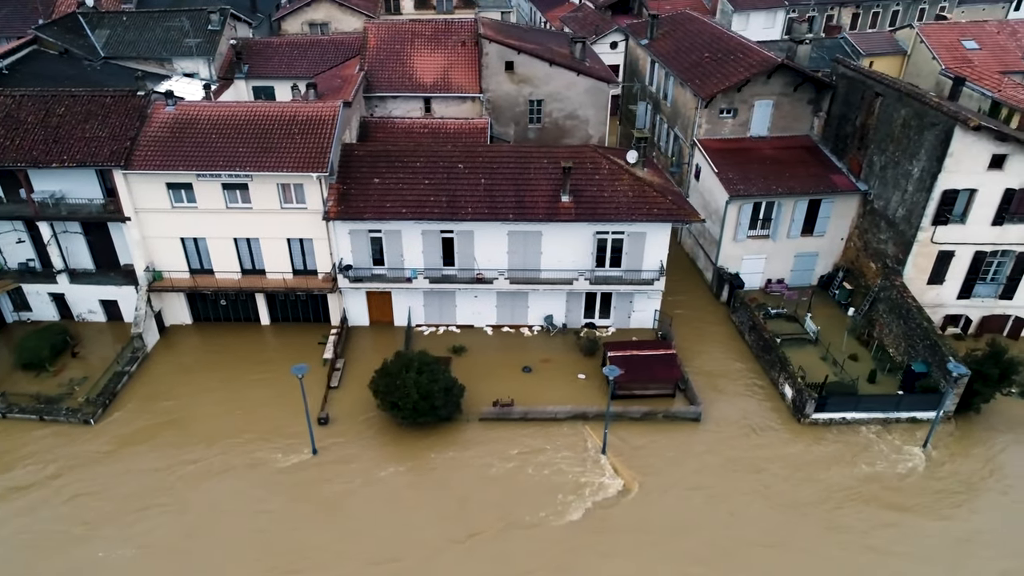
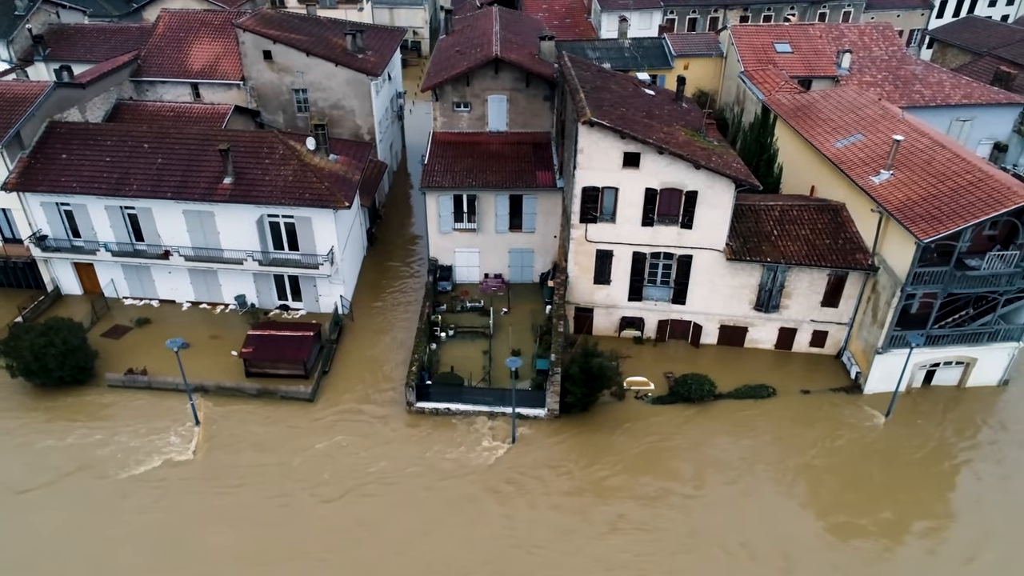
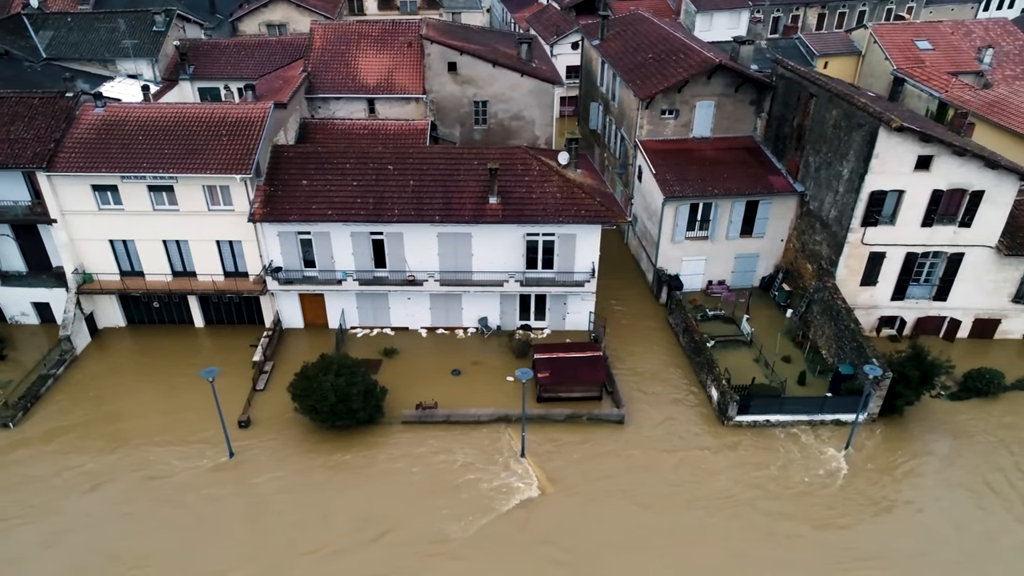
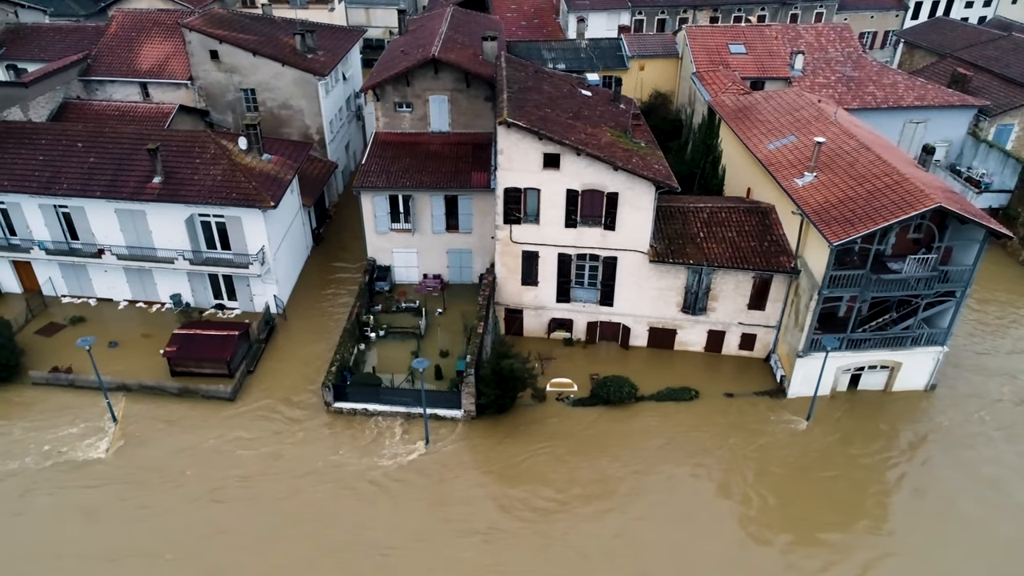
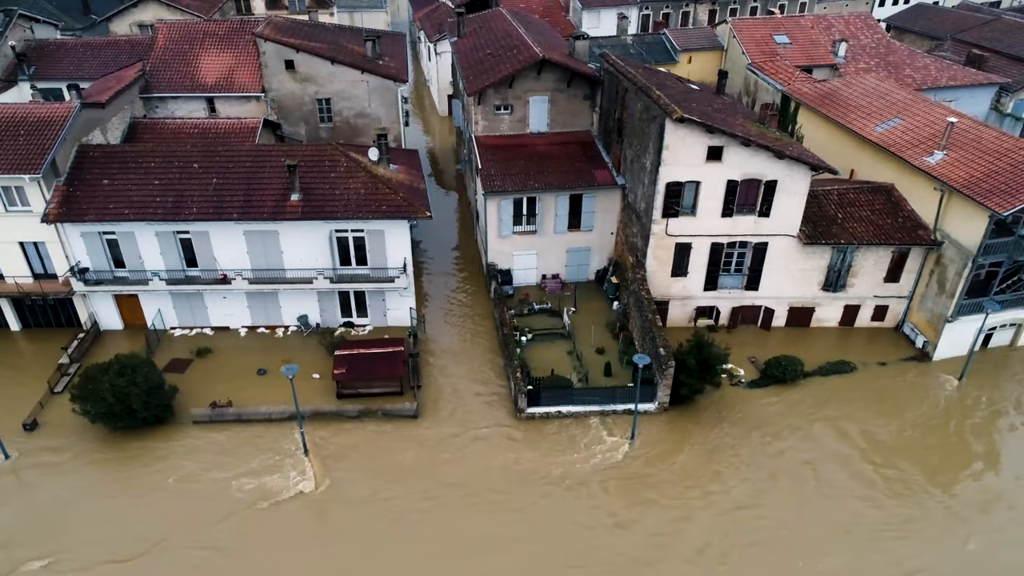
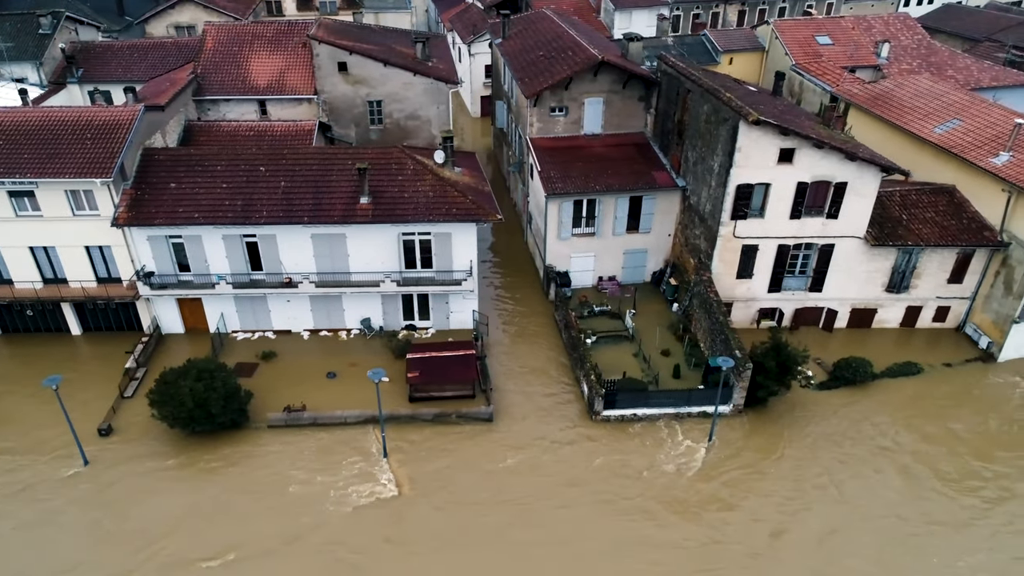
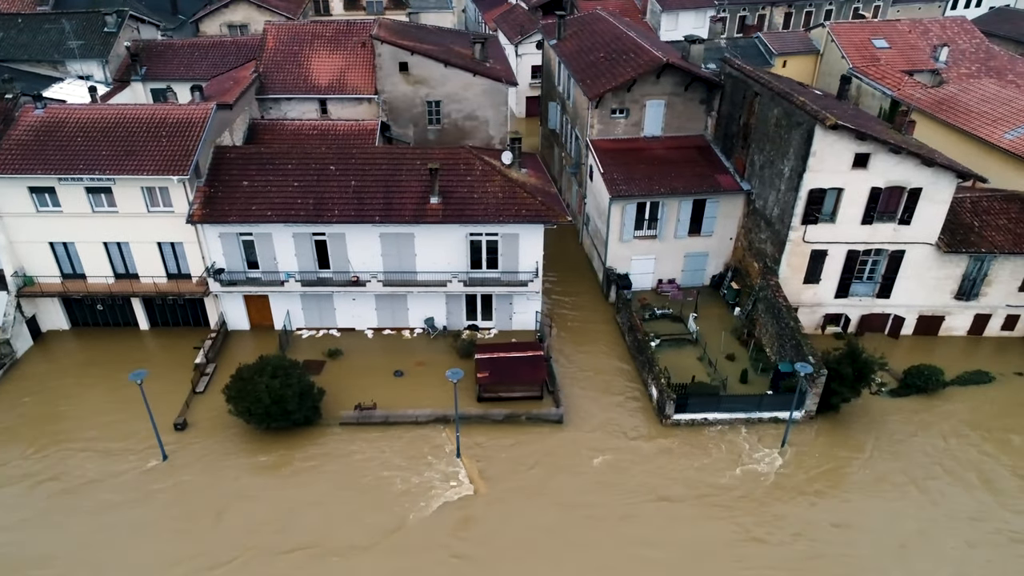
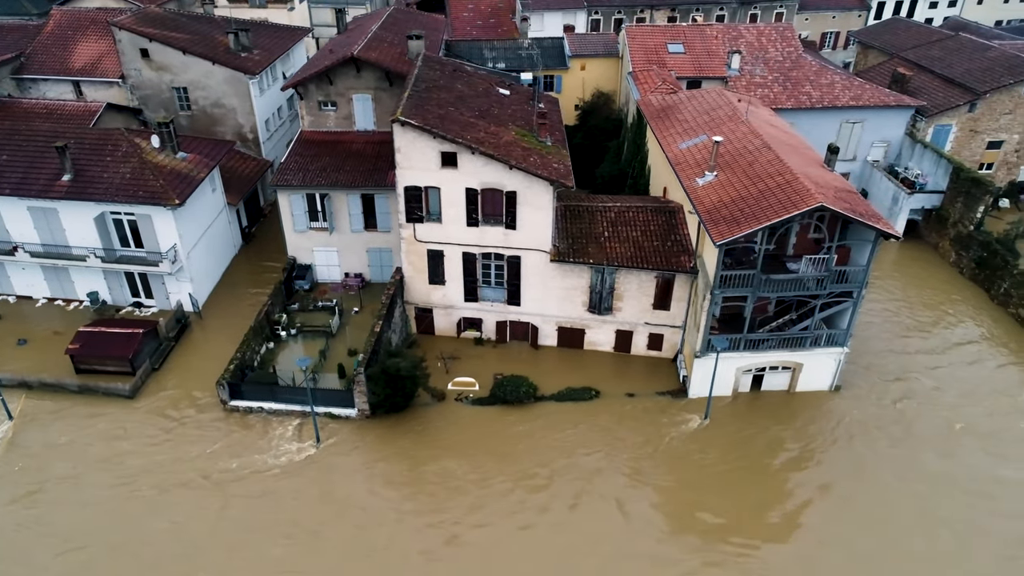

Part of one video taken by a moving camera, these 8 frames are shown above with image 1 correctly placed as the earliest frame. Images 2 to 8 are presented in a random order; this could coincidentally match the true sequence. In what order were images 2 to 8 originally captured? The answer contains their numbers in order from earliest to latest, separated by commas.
3, 7, 6, 5, 2, 4, 8
